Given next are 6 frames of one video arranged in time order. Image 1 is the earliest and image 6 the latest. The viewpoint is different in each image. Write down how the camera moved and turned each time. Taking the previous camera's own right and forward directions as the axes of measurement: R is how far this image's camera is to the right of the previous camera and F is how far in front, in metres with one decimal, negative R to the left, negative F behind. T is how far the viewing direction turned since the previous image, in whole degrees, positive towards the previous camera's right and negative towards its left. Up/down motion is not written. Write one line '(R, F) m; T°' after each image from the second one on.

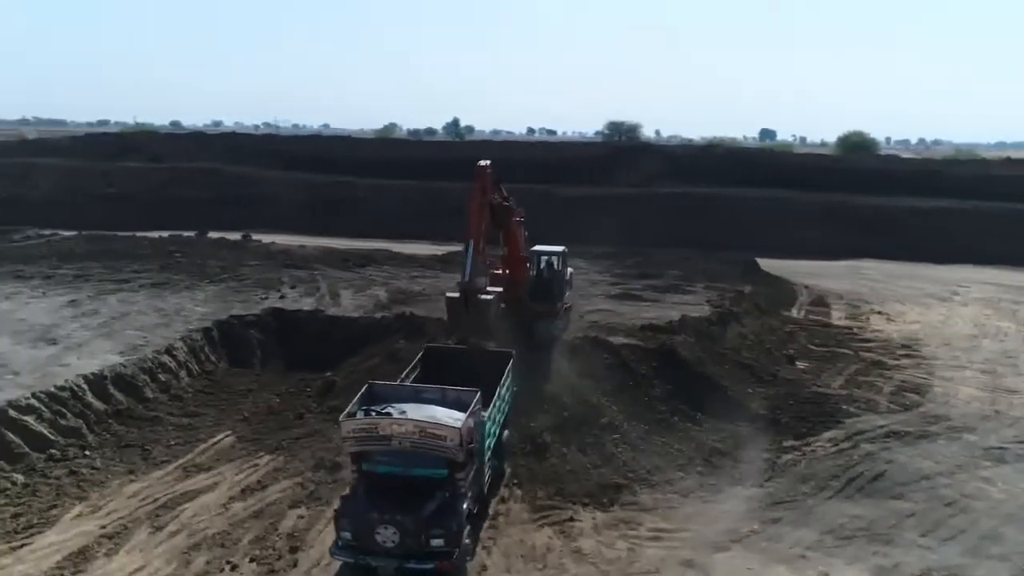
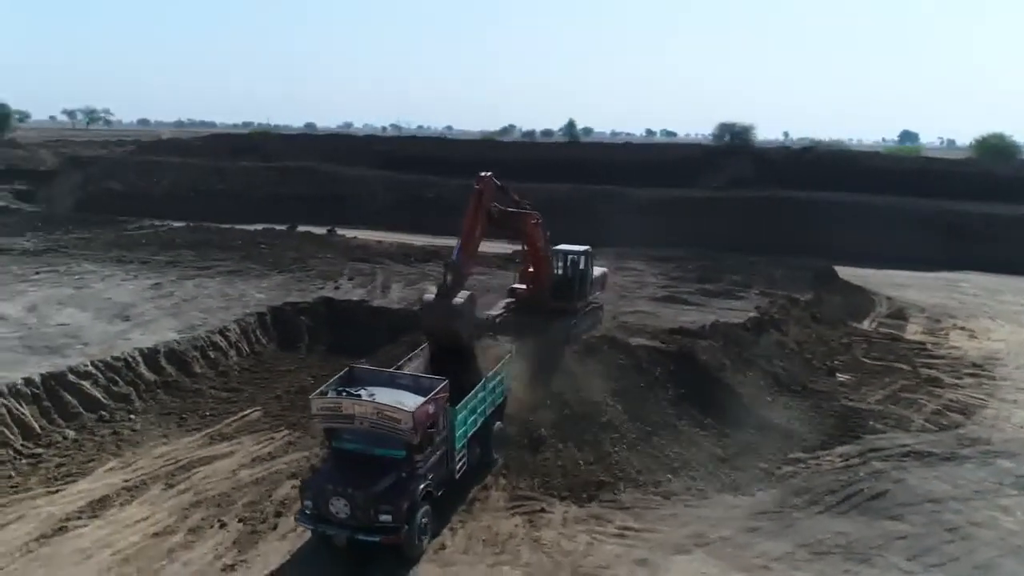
(+2.3, -0.2) m; -9°
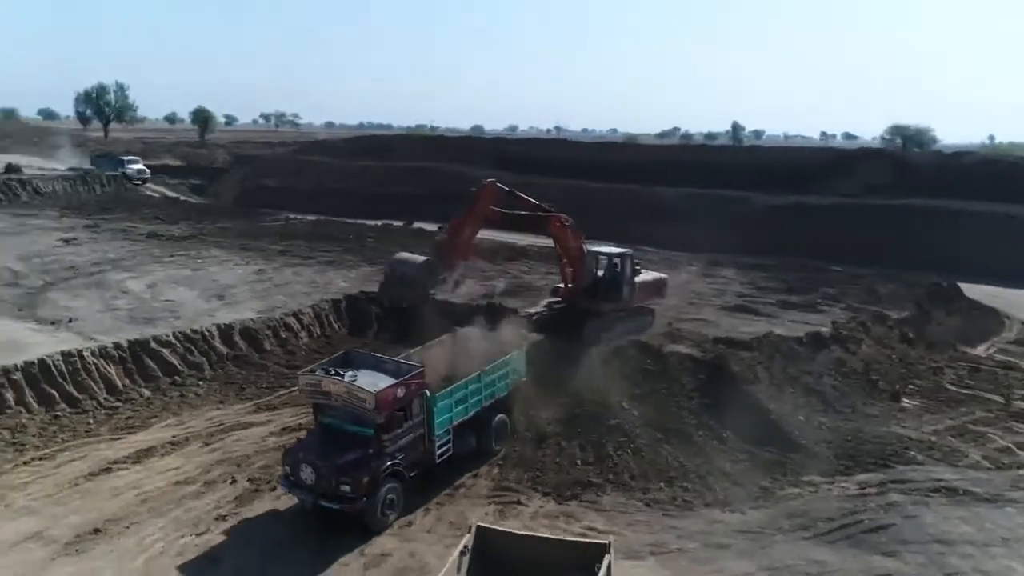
(+3.0, -0.1) m; -13°
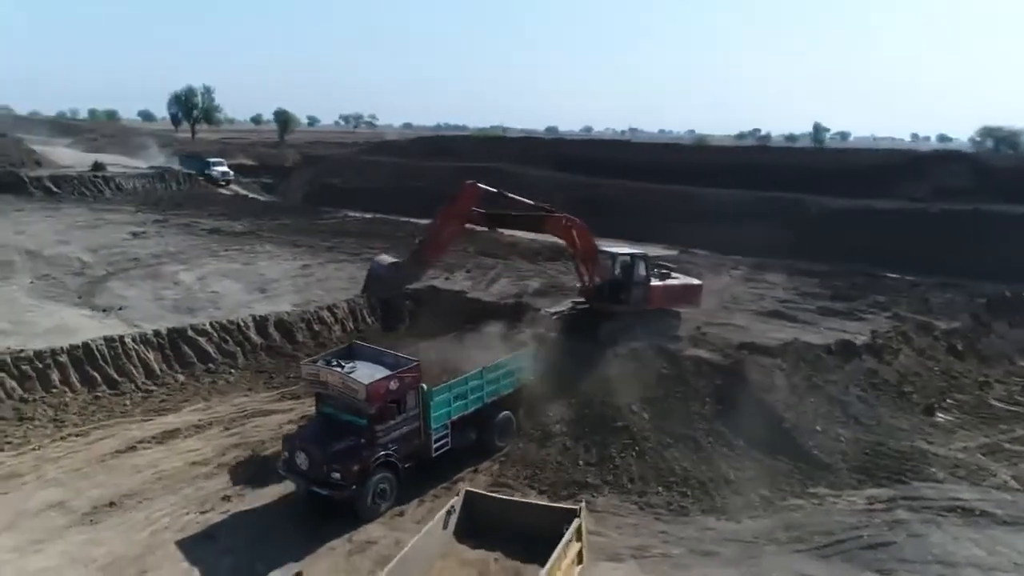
(+1.3, 0.0) m; -6°
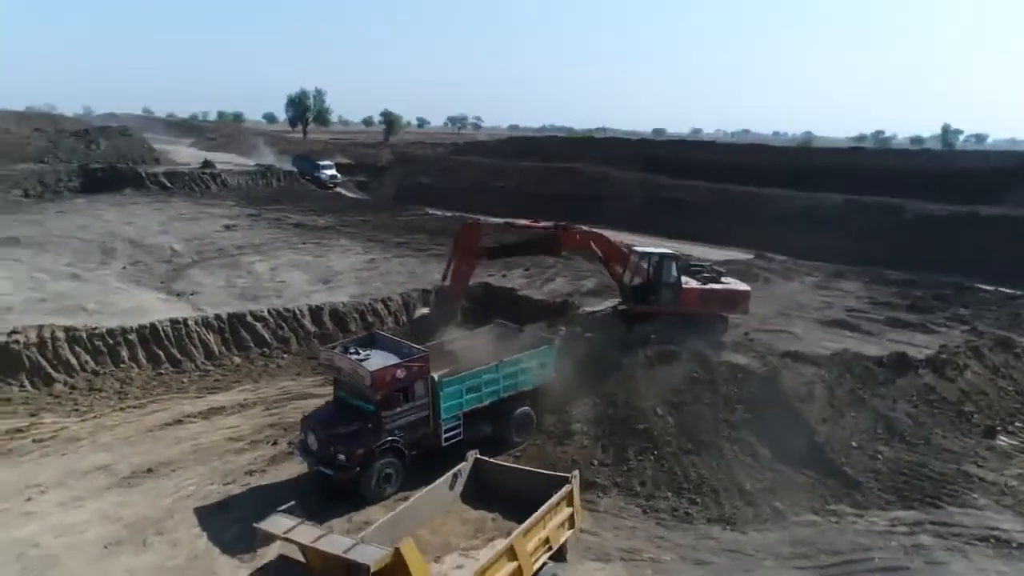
(+1.6, 0.0) m; -8°
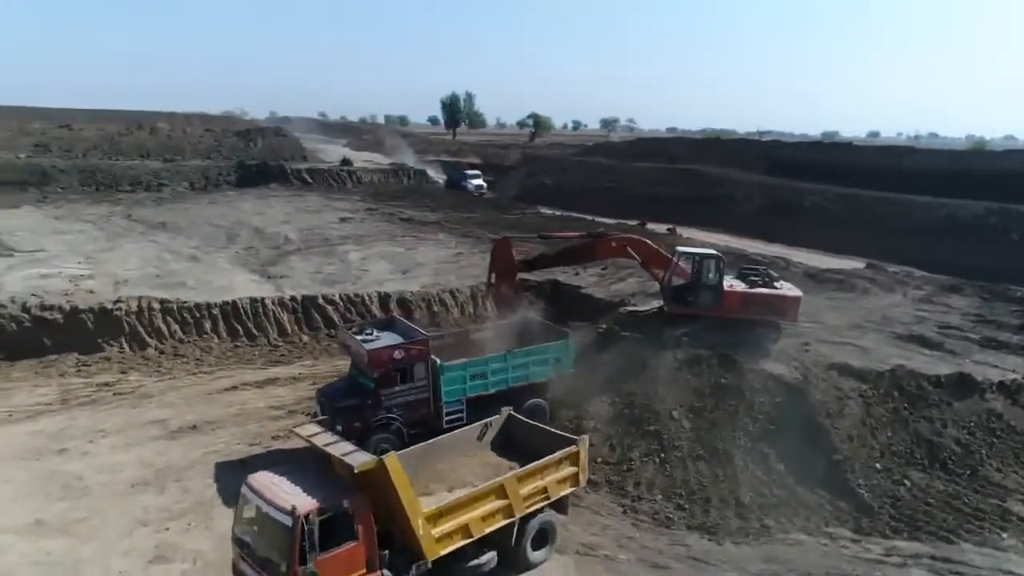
(+2.8, 0.0) m; -12°
